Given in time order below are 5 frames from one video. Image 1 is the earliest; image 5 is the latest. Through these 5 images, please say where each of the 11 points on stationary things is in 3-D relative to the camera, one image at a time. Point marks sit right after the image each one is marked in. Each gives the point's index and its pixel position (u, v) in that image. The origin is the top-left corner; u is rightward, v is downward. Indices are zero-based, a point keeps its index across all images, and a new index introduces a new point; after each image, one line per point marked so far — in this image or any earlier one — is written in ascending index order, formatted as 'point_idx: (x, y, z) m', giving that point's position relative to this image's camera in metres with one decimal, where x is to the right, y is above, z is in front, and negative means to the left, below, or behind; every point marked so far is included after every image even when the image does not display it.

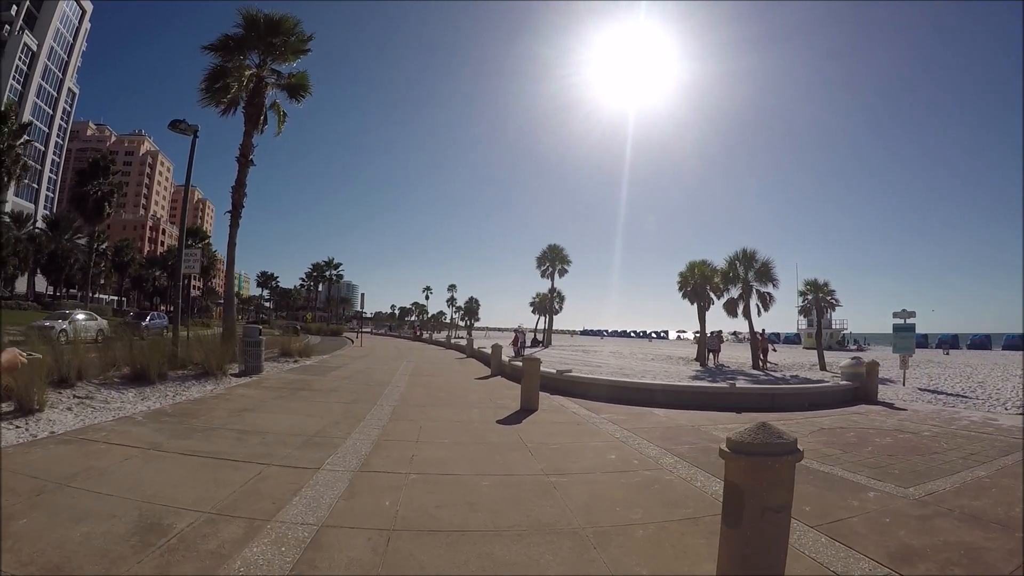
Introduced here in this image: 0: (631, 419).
0: (+2.1, -2.3, +8.4) m
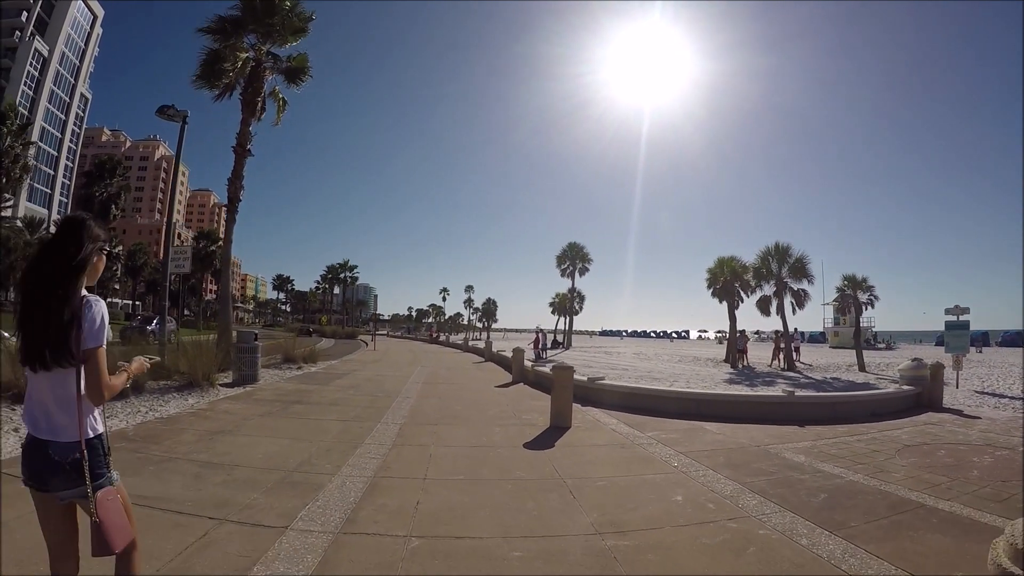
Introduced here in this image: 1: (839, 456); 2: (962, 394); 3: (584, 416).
0: (+2.5, -2.2, +7.0) m
1: (+4.7, -2.4, +7.0) m
2: (+16.8, -4.0, +18.3) m
3: (+1.2, -2.1, +7.9) m
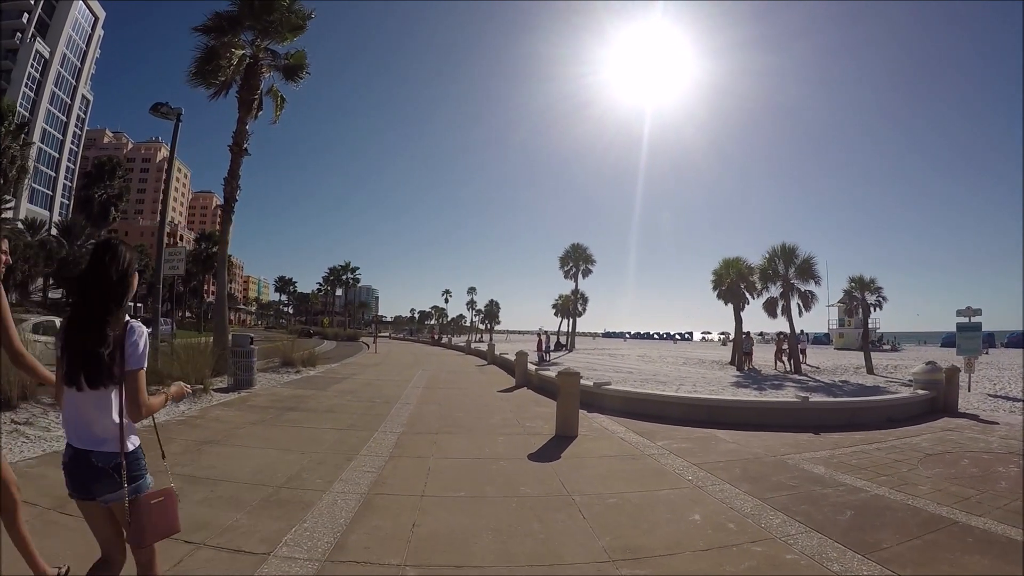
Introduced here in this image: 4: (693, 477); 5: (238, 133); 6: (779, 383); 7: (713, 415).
0: (+2.5, -2.2, +6.7) m
1: (+4.7, -2.4, +6.6) m
2: (+16.9, -4.0, +17.9) m
3: (+1.2, -2.1, +7.5) m
4: (+1.9, -2.0, +5.3) m
5: (-7.7, +4.3, +13.7) m
6: (+10.0, -3.6, +18.4) m
7: (+3.8, -2.4, +9.3) m
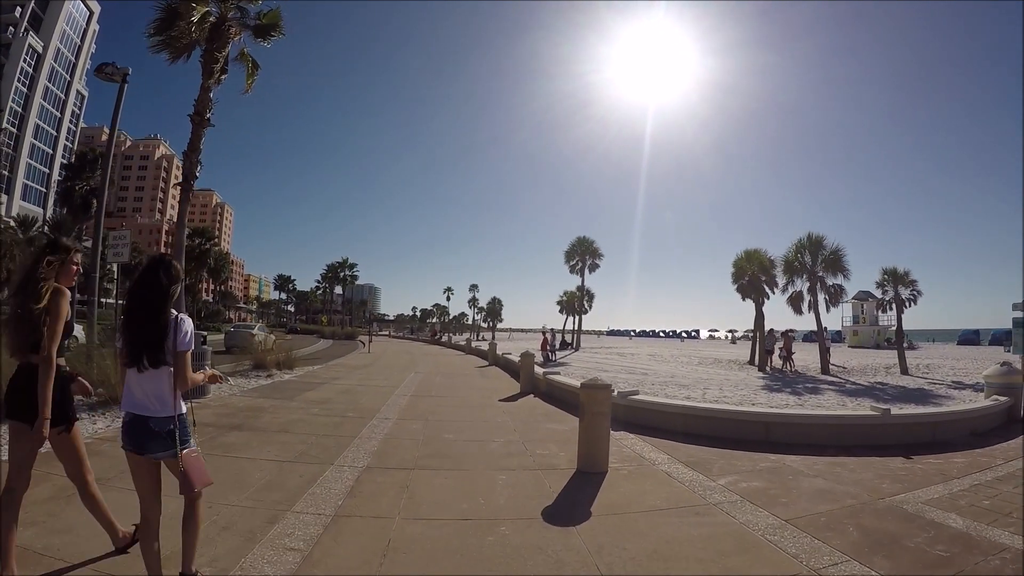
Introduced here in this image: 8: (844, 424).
0: (+2.6, -2.0, +4.9) m
1: (+4.8, -2.2, +4.8) m
2: (+17.1, -3.7, +16.0) m
3: (+1.3, -1.9, +5.7) m
4: (+2.0, -1.8, +3.4) m
5: (-7.6, +4.5, +11.9) m
6: (+10.1, -3.3, +16.5) m
7: (+3.9, -2.2, +7.4) m
8: (+5.0, -2.1, +7.5) m
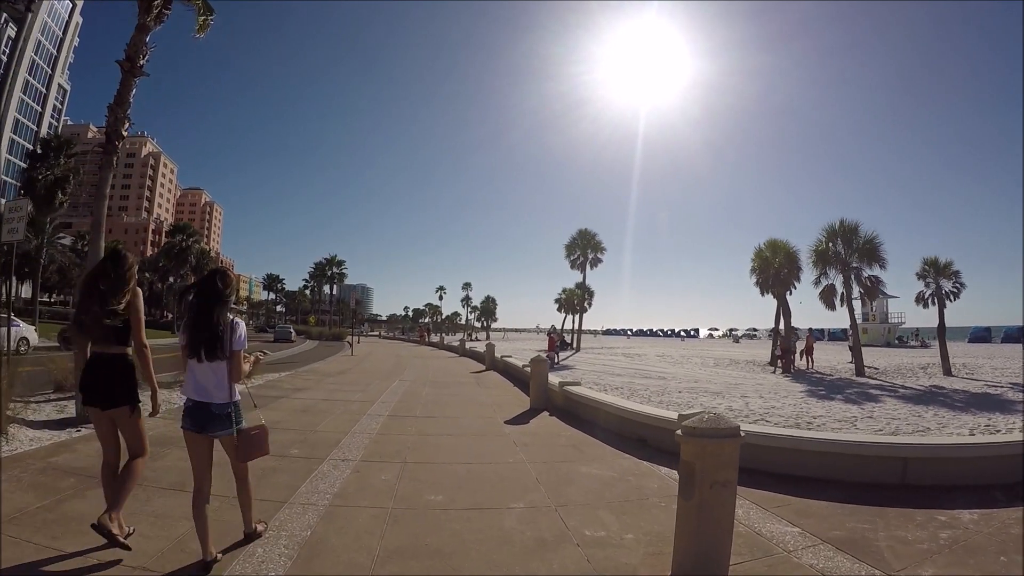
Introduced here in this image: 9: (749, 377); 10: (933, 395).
0: (+2.8, -1.7, +2.6) m
1: (+5.0, -2.0, +2.5) m
2: (+17.2, -3.4, +13.9) m
3: (+1.5, -1.6, +3.4) m
4: (+2.2, -1.6, +1.2) m
5: (-7.5, +4.7, +9.6) m
6: (+10.3, -3.0, +14.3) m
7: (+4.1, -1.9, +5.2) m
8: (+5.2, -1.8, +5.3) m
9: (+9.1, -3.4, +19.0) m
10: (+11.9, -3.0, +13.8) m
